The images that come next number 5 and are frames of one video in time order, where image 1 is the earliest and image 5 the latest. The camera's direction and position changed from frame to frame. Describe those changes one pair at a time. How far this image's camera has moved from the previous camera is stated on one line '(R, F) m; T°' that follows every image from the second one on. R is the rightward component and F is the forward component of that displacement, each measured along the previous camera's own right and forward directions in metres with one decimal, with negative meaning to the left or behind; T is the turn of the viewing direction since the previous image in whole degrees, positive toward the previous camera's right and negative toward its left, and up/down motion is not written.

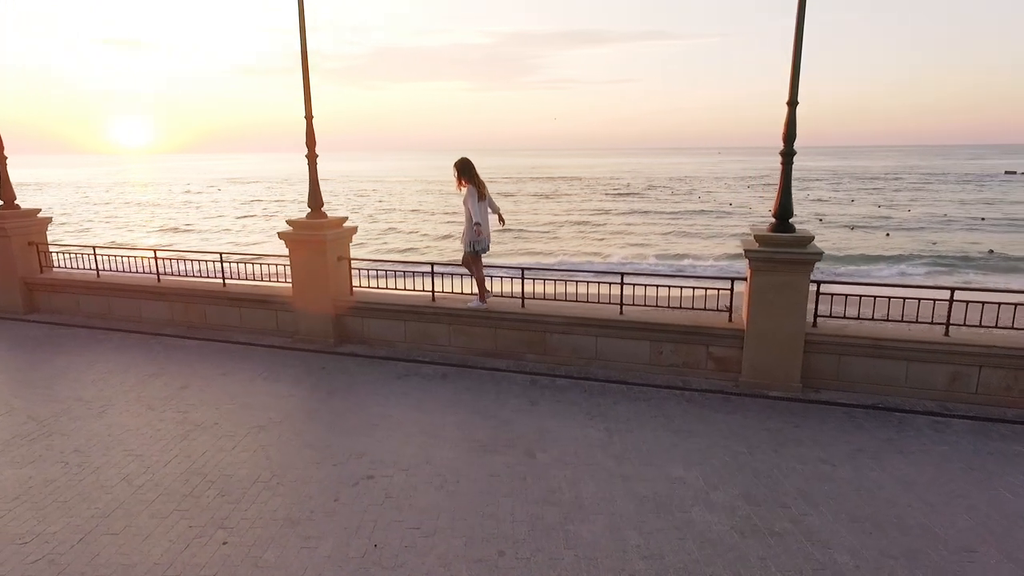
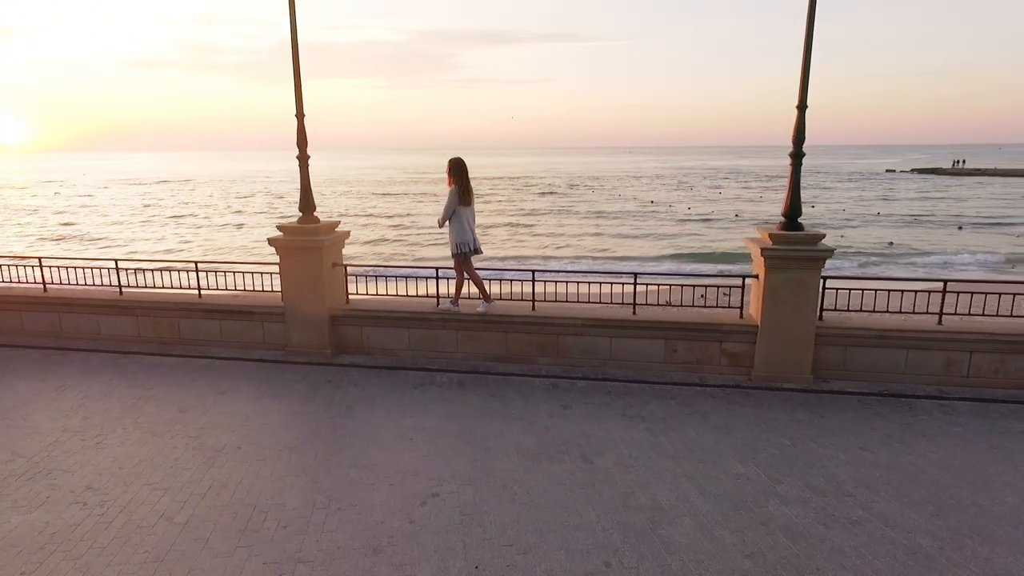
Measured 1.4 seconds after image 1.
(-1.0, +0.2) m; +8°
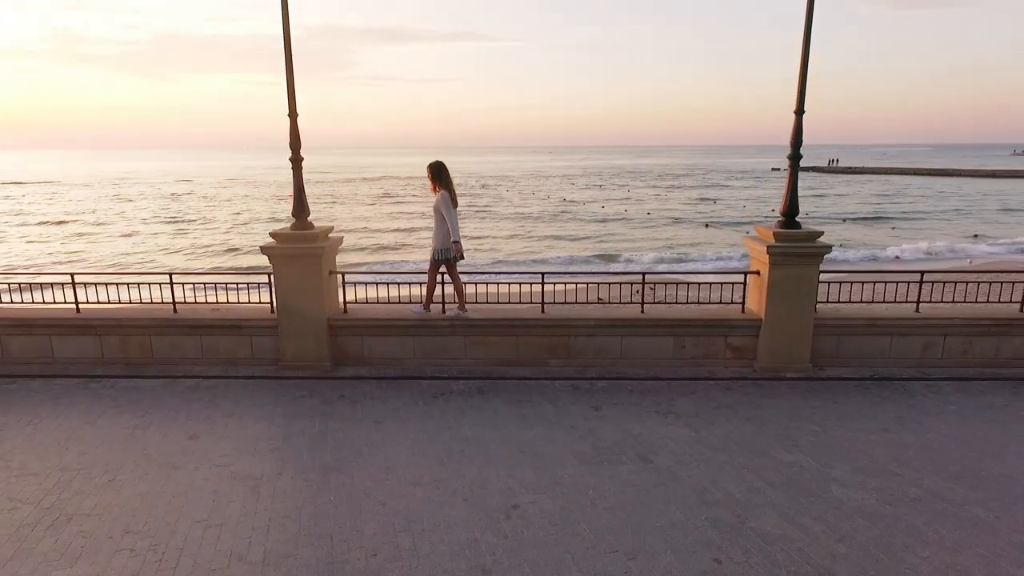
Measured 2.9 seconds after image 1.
(-1.1, +0.1) m; +9°
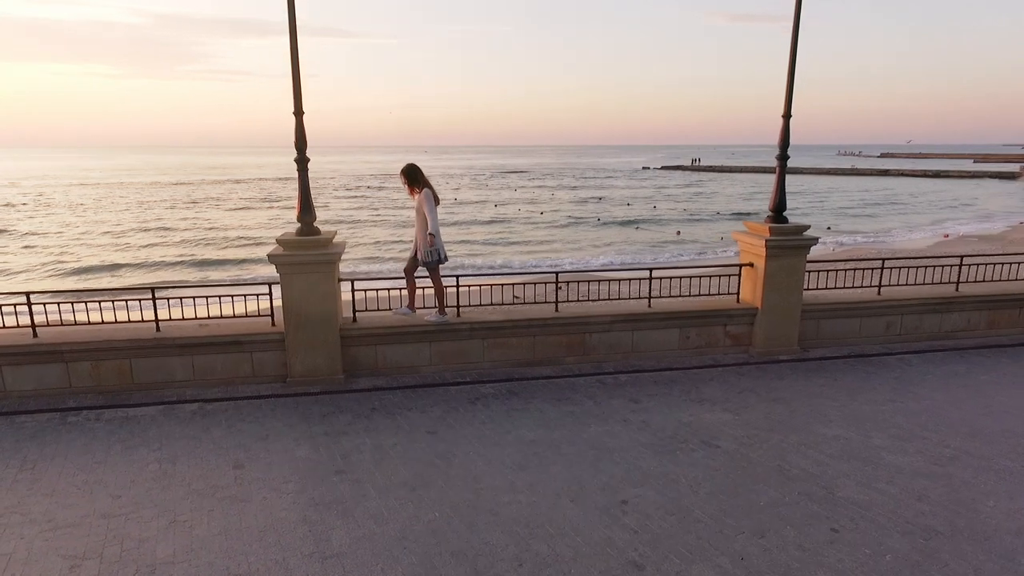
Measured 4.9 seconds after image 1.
(-1.4, +0.1) m; +11°
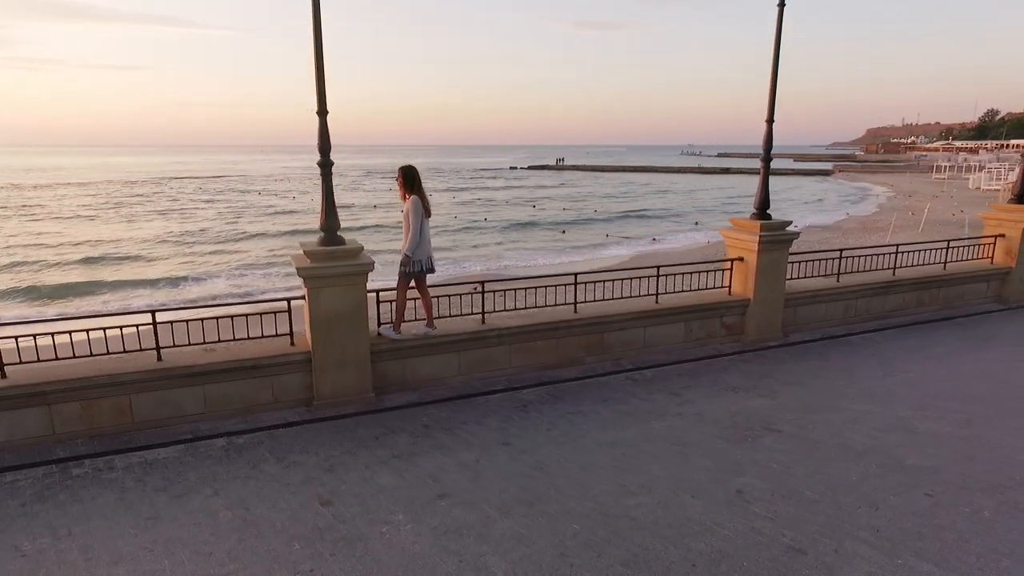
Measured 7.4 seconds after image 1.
(-1.6, +0.3) m; +12°
